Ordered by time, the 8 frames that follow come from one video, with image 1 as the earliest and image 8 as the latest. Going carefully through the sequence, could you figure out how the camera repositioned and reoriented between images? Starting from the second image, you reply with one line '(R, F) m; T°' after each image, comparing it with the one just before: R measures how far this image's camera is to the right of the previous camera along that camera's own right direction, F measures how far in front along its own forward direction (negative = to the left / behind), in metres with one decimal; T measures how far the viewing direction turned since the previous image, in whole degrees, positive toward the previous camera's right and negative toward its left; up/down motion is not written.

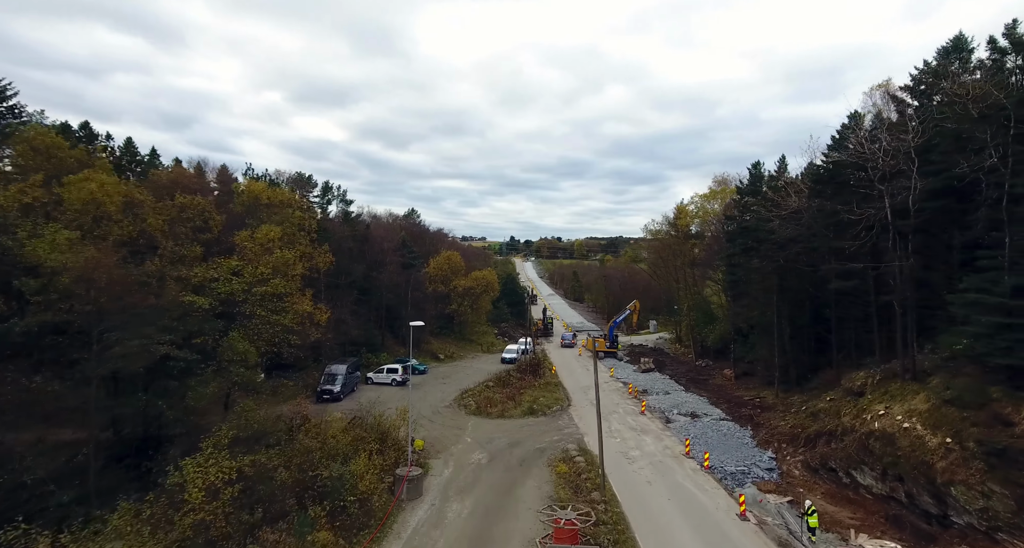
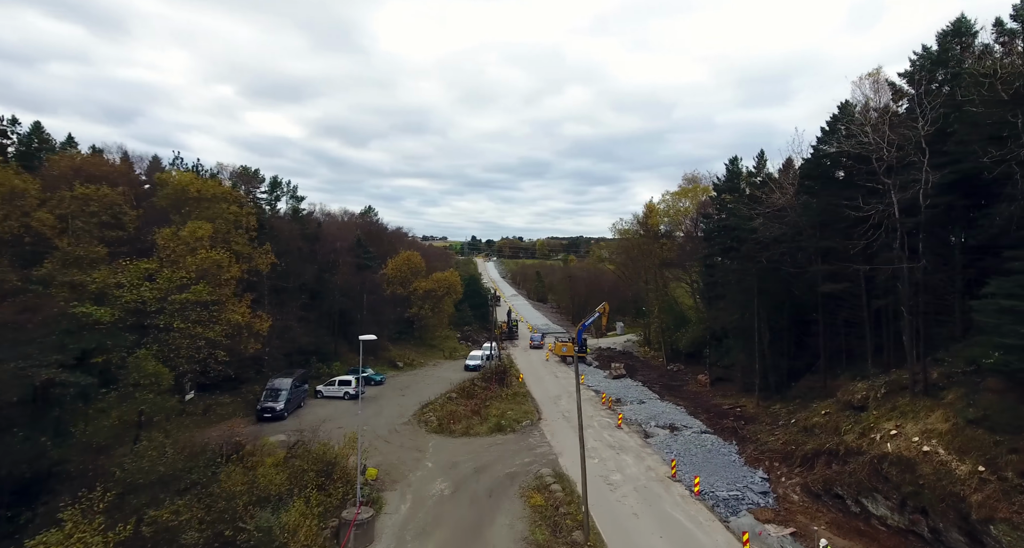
(-0.2, +2.9) m; +4°
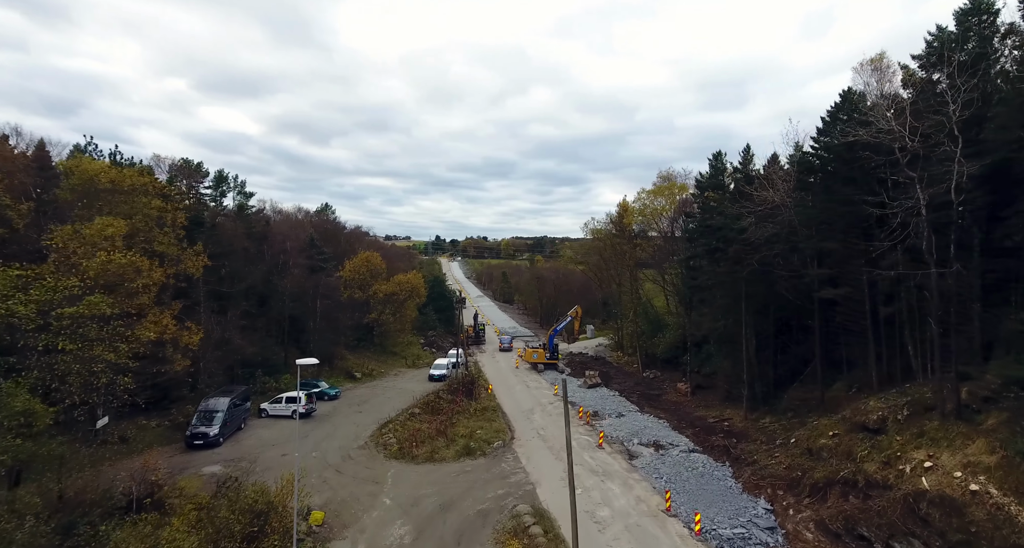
(-0.2, +3.1) m; +4°
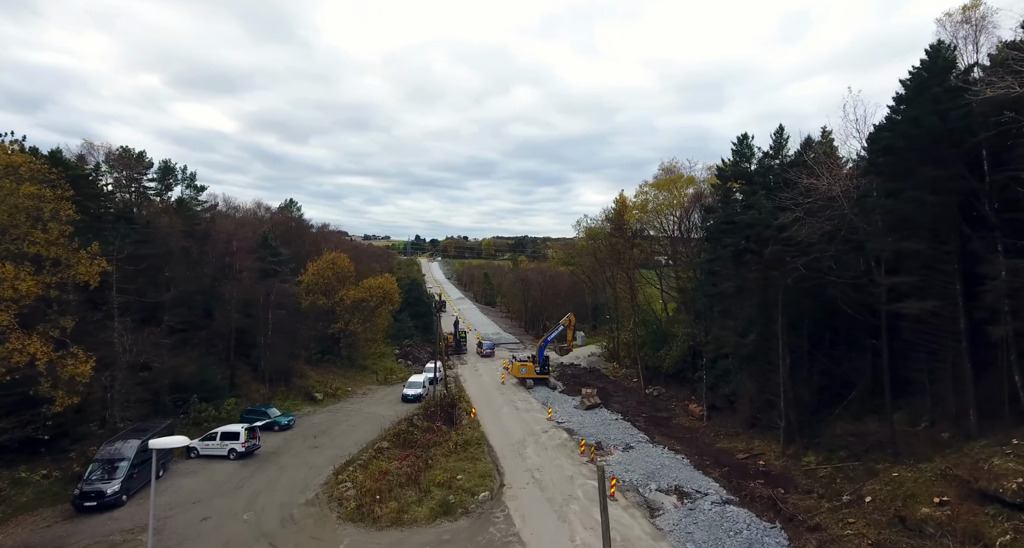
(-0.3, +5.7) m; +2°
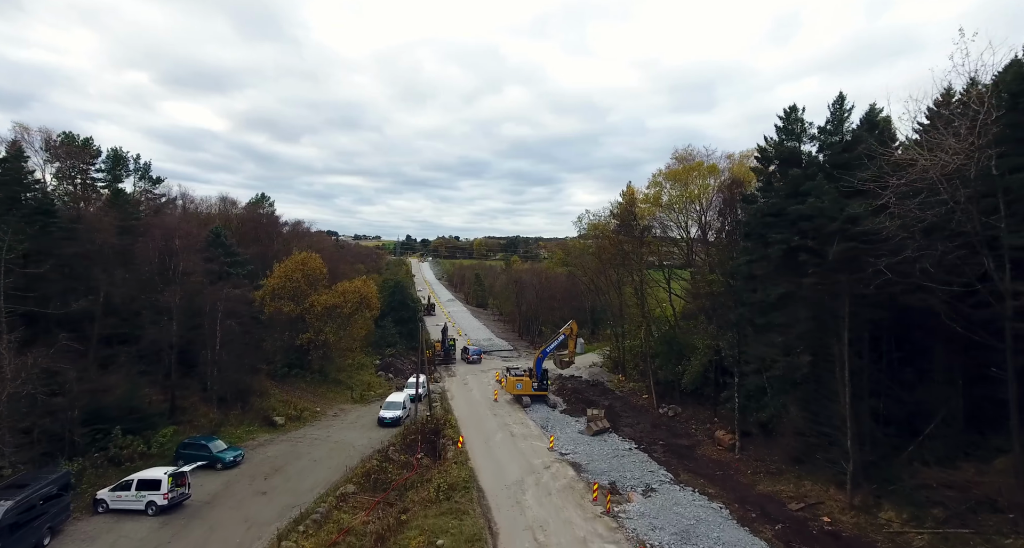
(-0.2, +5.4) m; +1°
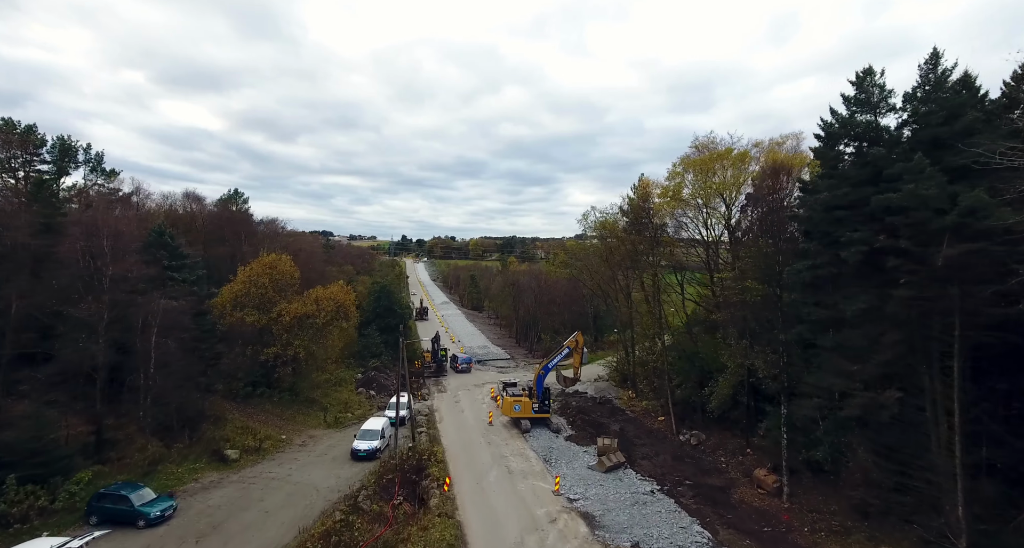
(0.0, +5.1) m; 0°
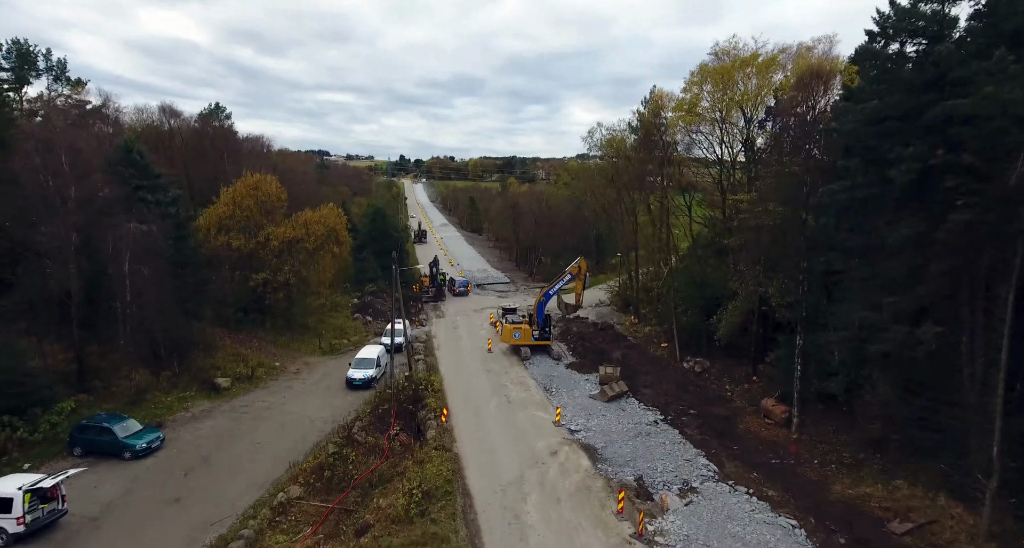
(0.0, +1.8) m; 0°
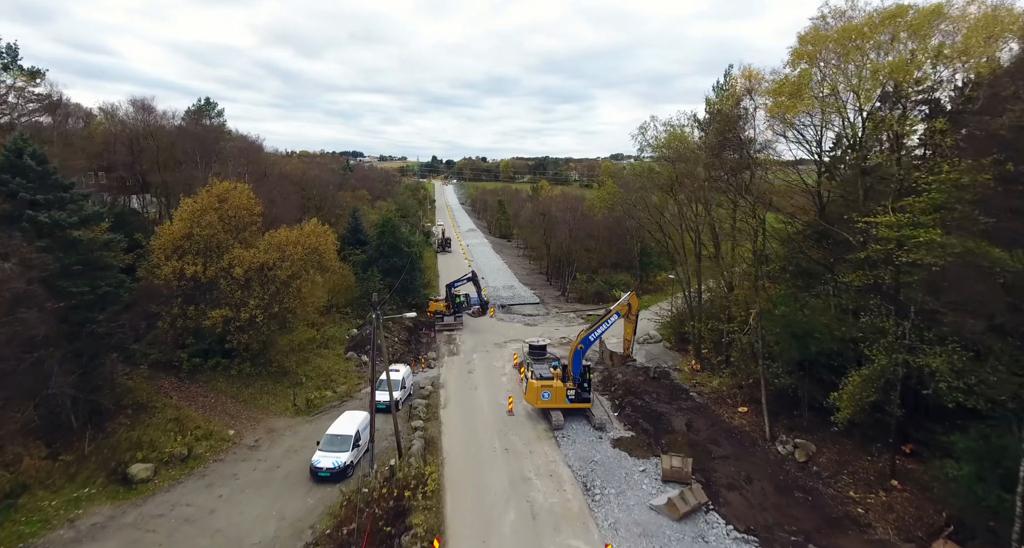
(+0.1, +8.0) m; -3°
